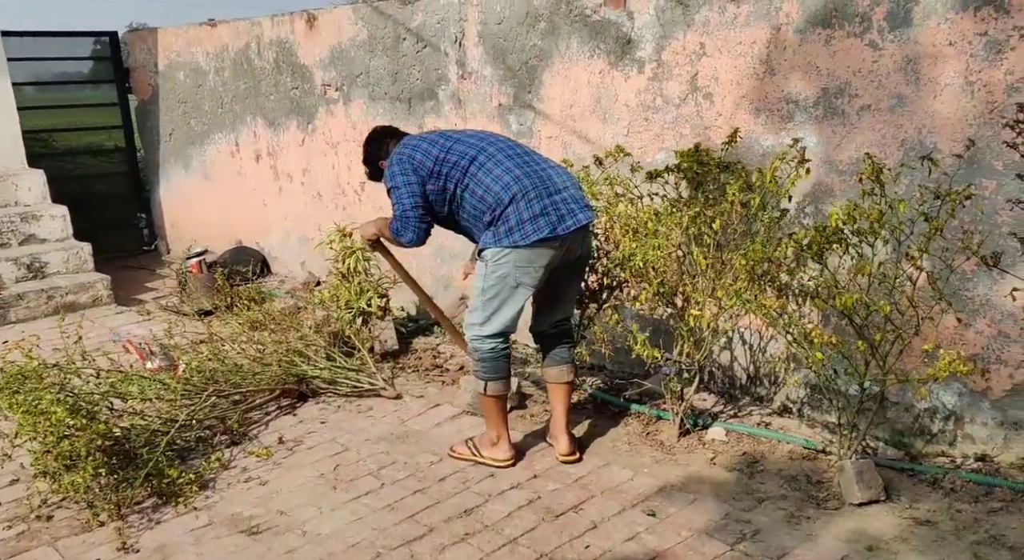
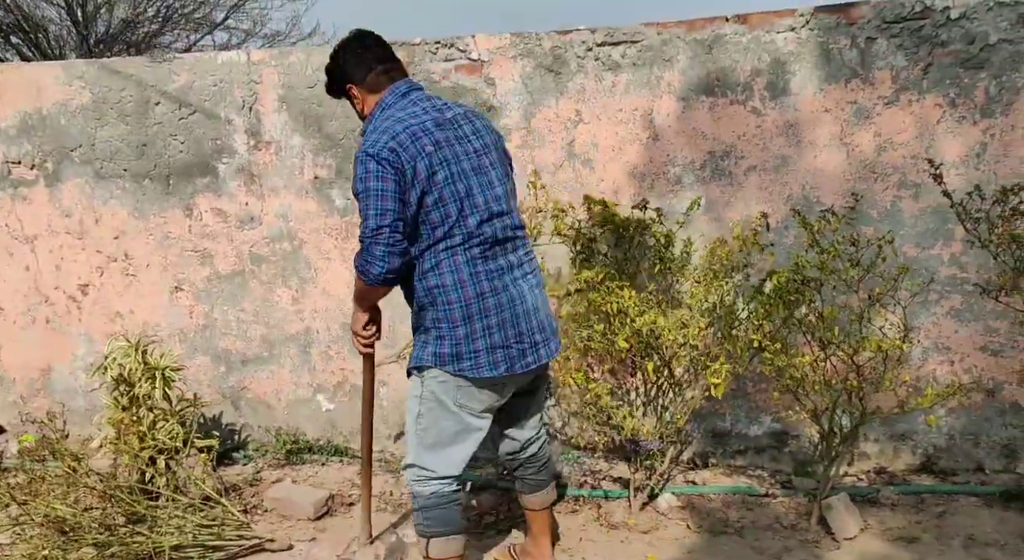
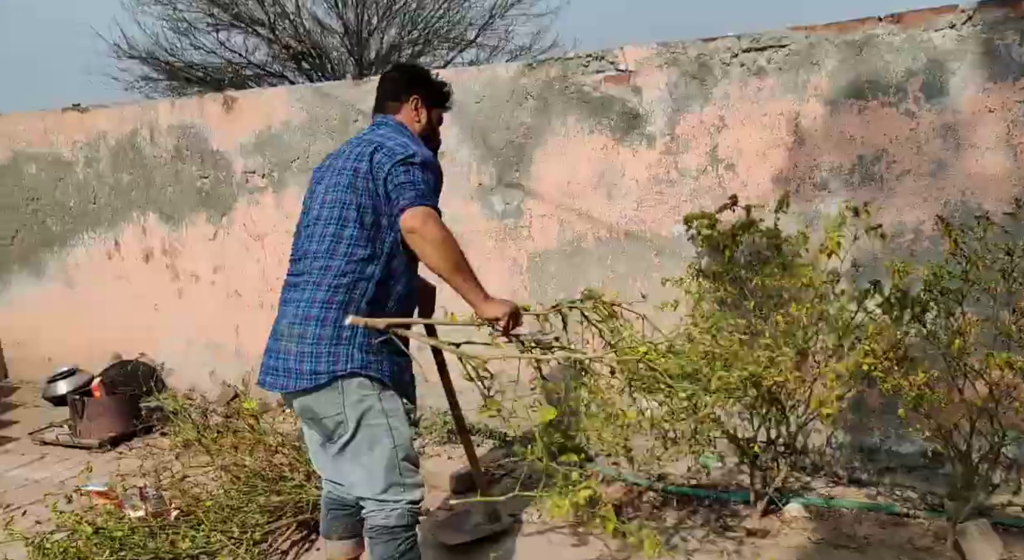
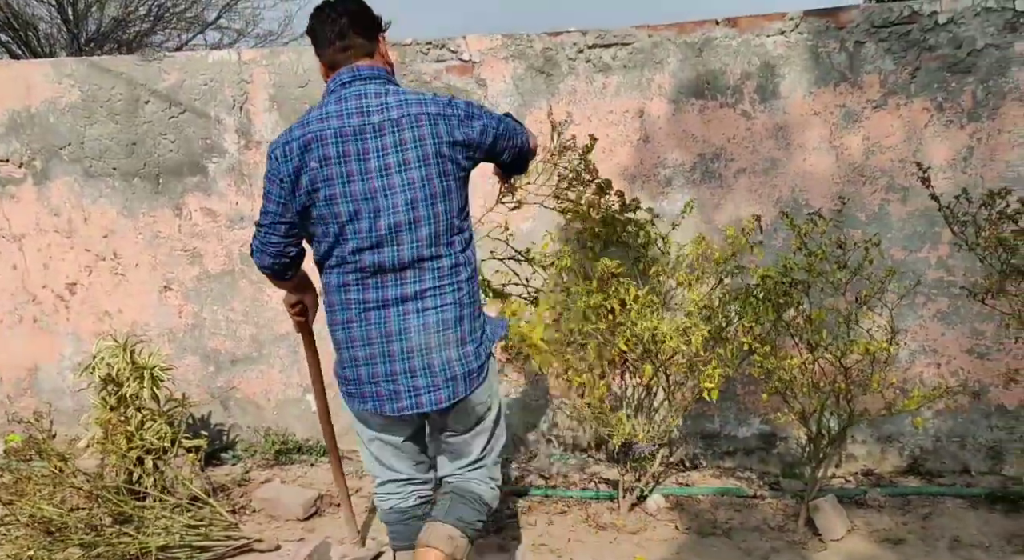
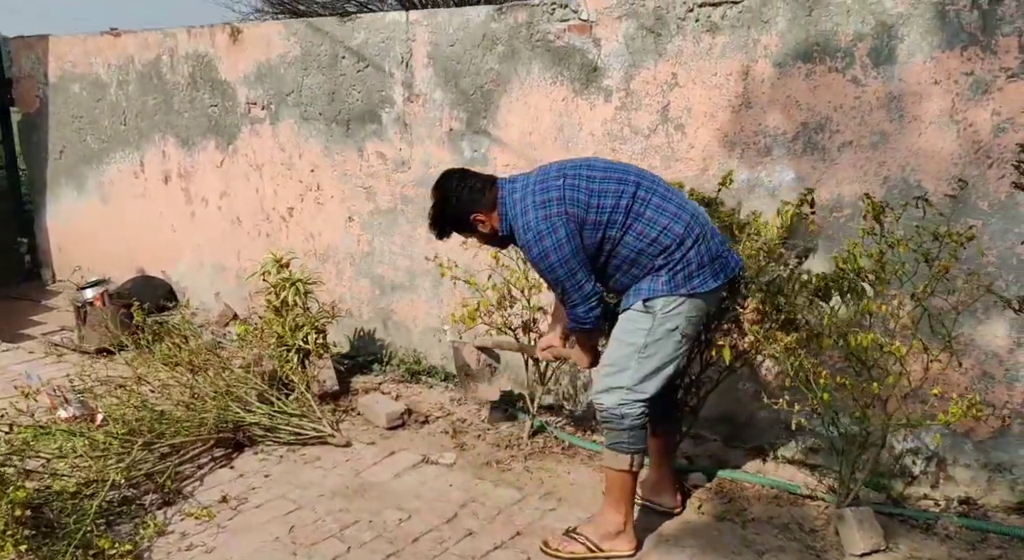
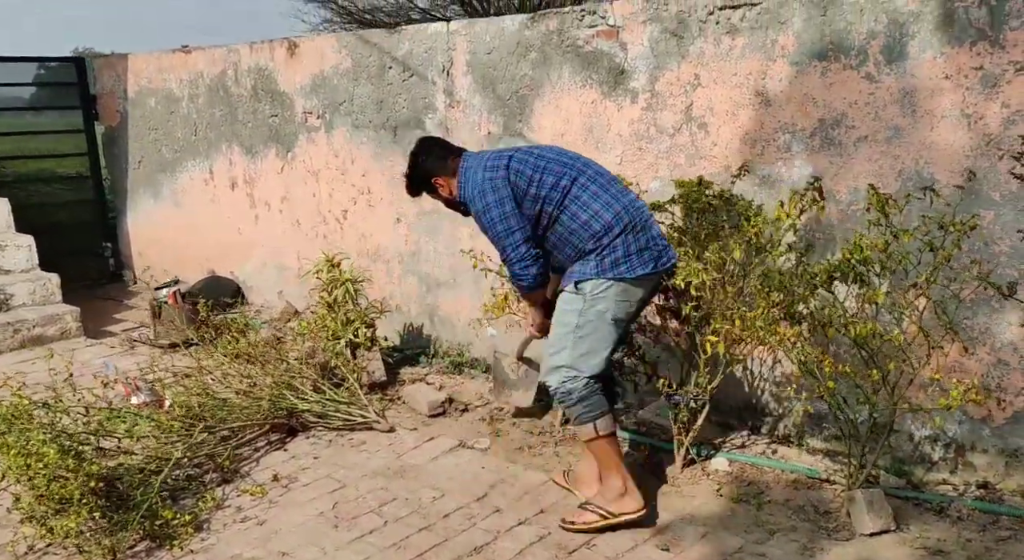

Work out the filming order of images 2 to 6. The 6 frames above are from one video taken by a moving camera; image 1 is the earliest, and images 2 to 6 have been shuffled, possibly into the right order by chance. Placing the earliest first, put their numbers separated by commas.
6, 5, 2, 4, 3
